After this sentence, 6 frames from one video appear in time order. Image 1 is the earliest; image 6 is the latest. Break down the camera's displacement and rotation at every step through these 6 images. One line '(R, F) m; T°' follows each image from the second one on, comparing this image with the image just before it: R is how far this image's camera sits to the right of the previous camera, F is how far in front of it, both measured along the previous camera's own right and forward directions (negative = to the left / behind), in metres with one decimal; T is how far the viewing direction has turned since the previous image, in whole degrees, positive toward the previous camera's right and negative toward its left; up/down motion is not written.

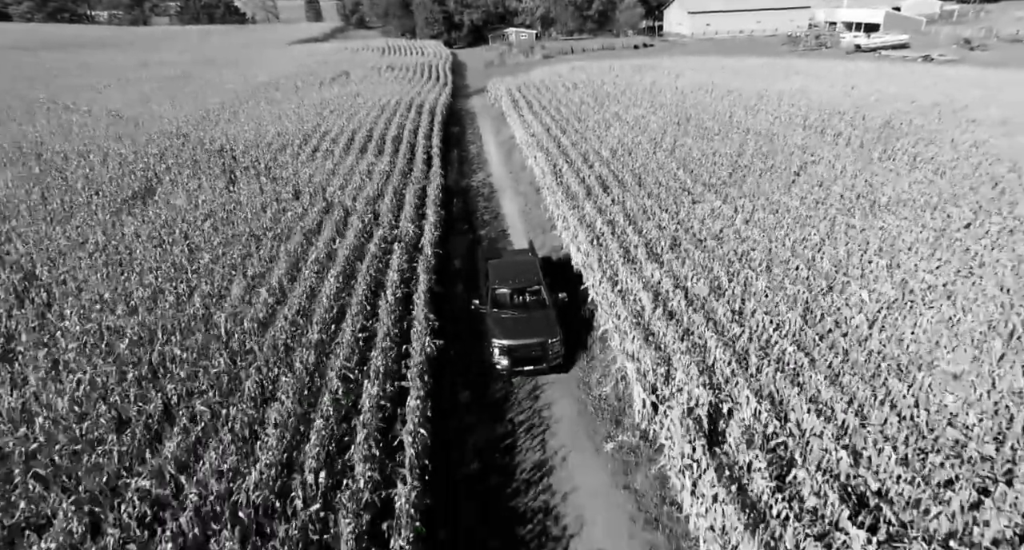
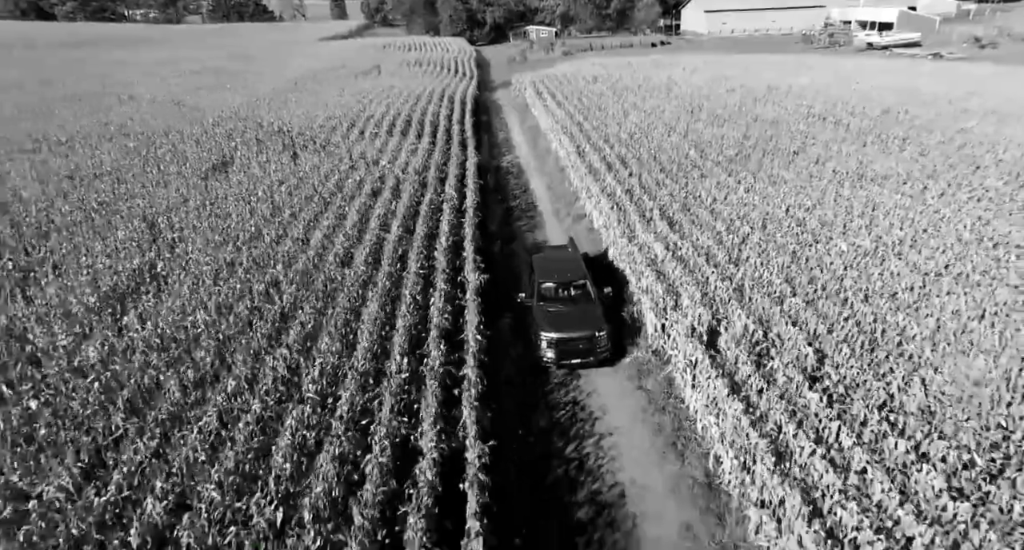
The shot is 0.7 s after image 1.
(-0.5, -2.8) m; -1°
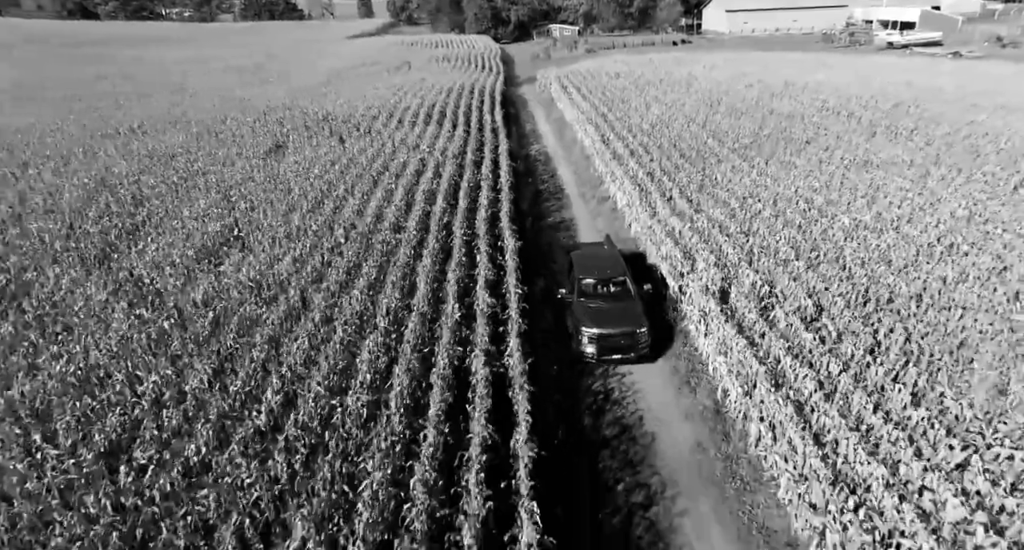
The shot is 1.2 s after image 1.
(-0.4, -2.0) m; -2°
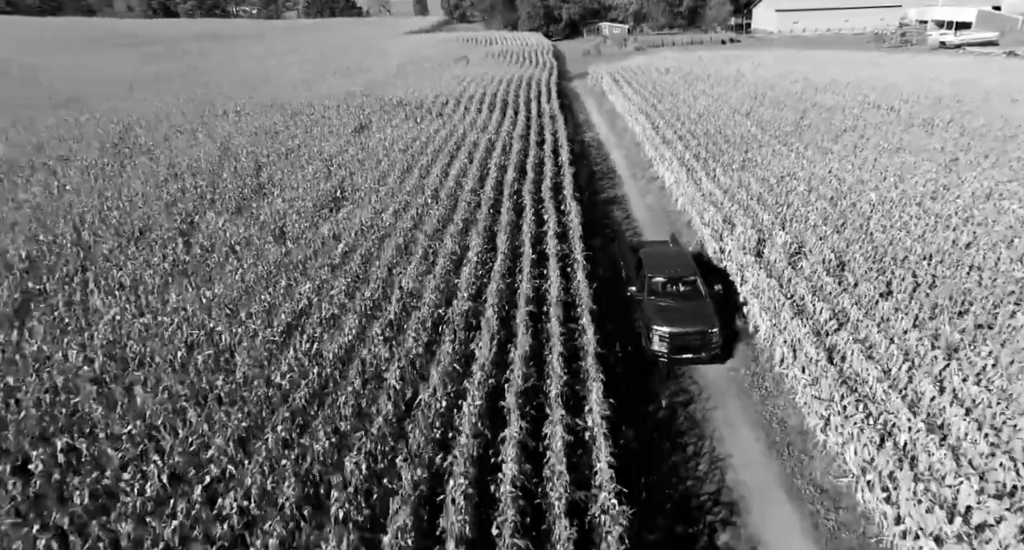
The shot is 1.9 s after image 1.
(-0.6, -2.8) m; -3°
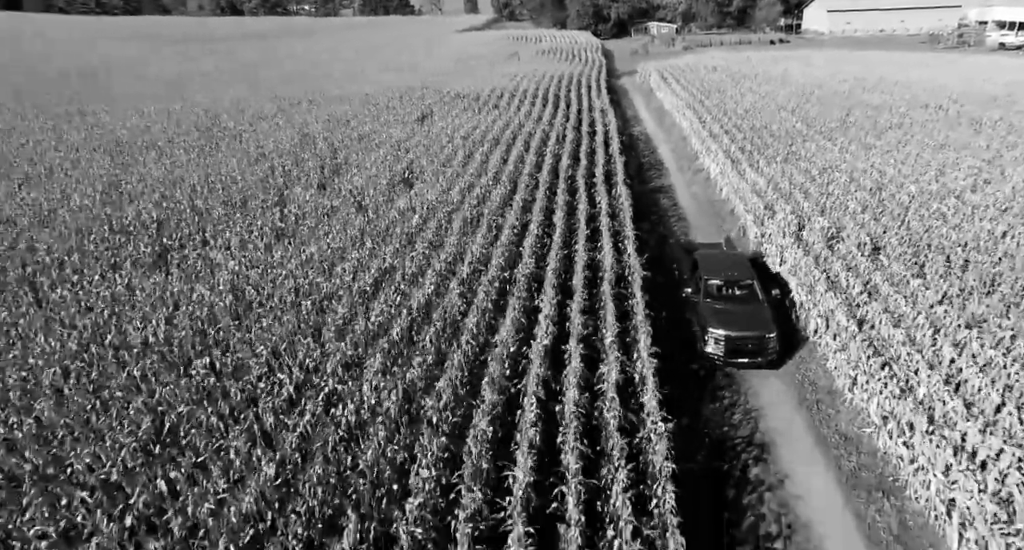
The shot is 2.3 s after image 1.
(-0.4, -1.6) m; -3°
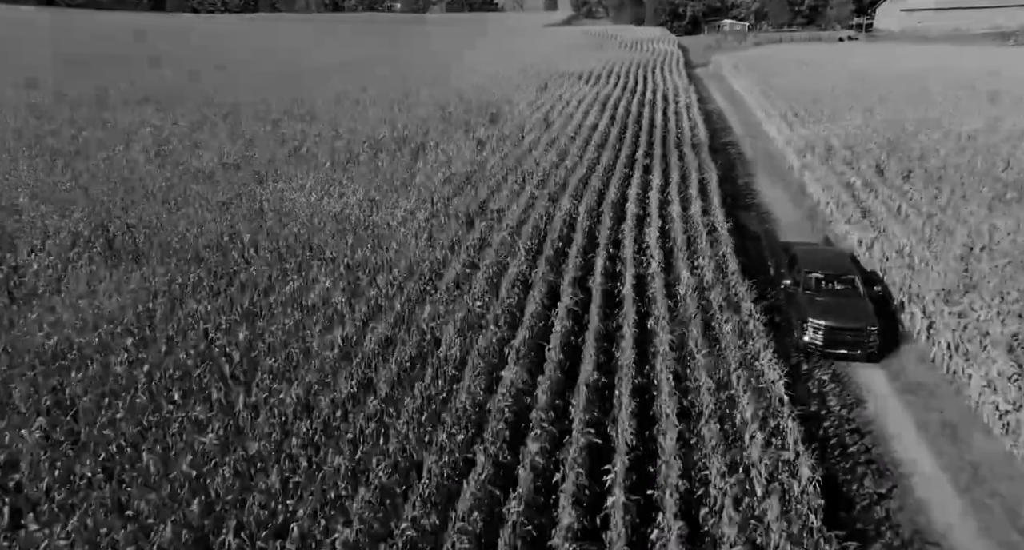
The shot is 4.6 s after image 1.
(-1.9, -8.8) m; -5°
